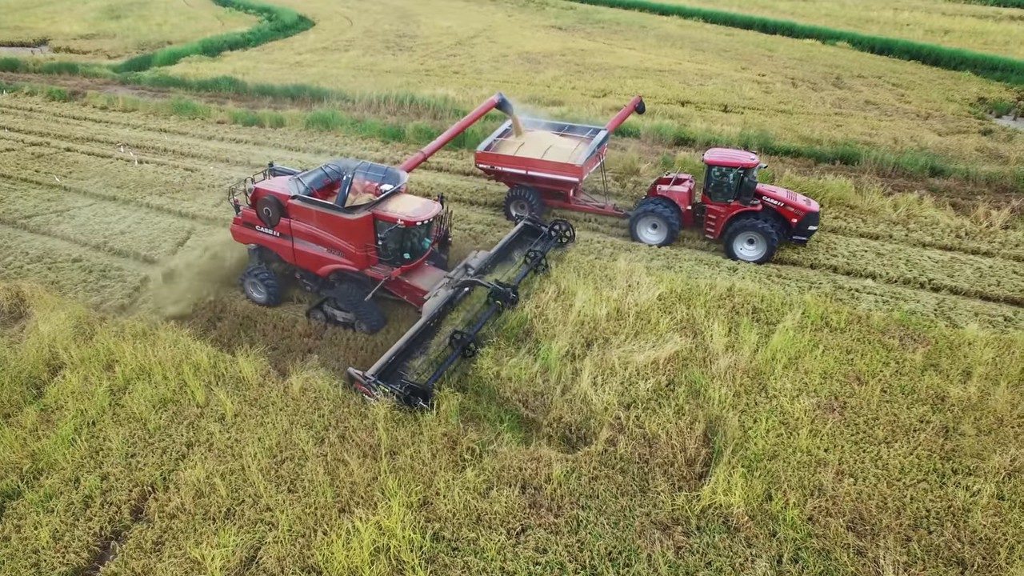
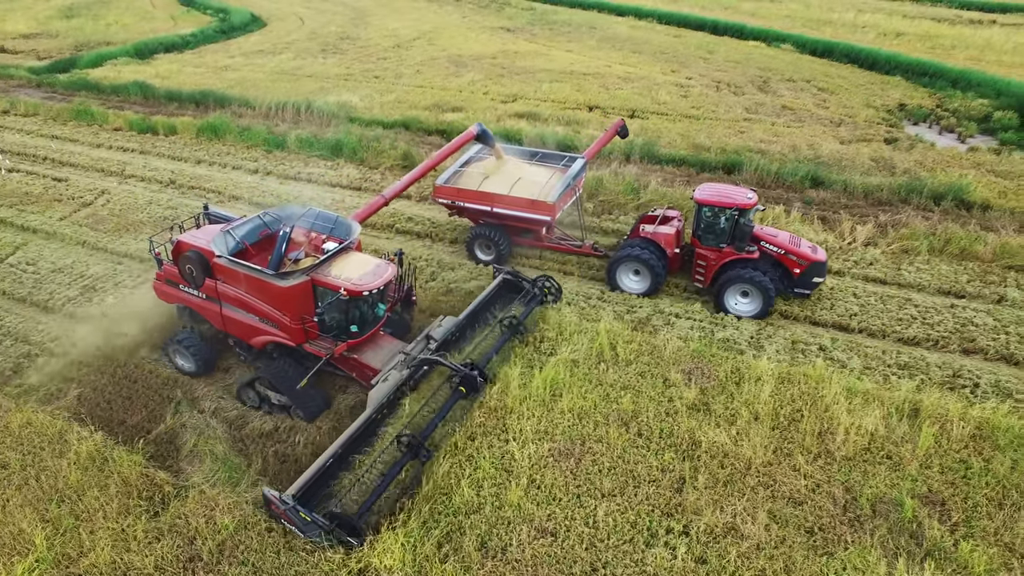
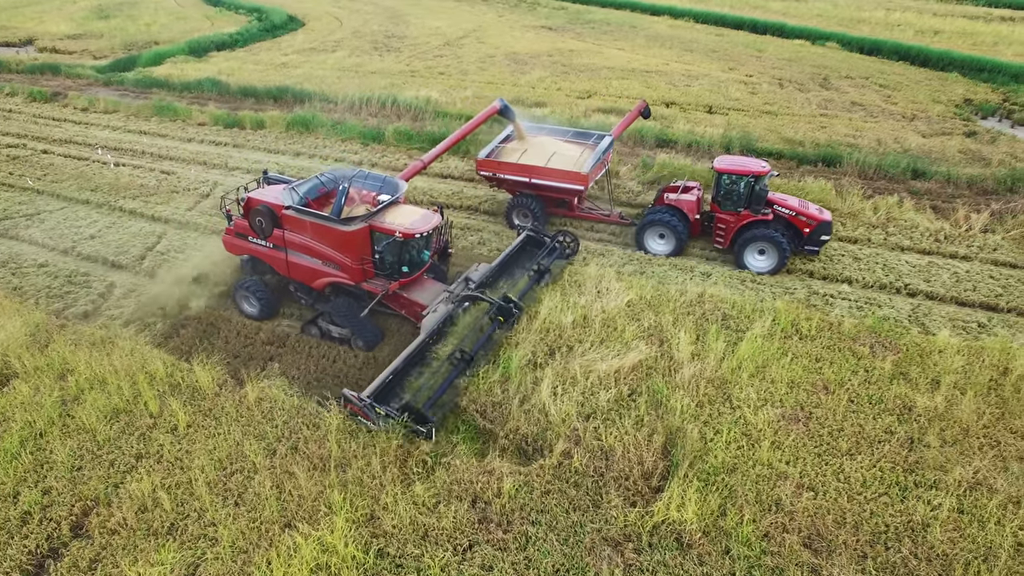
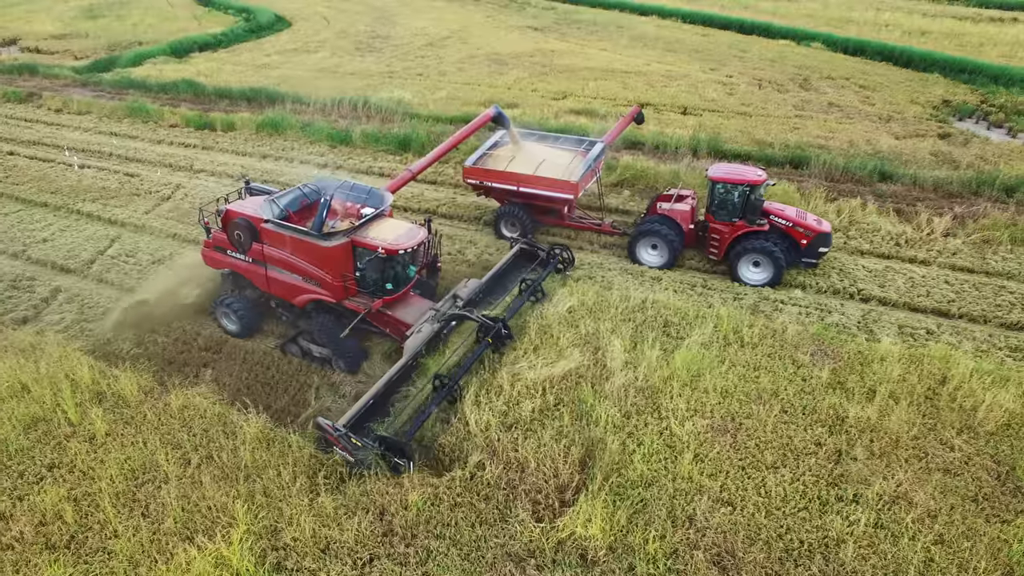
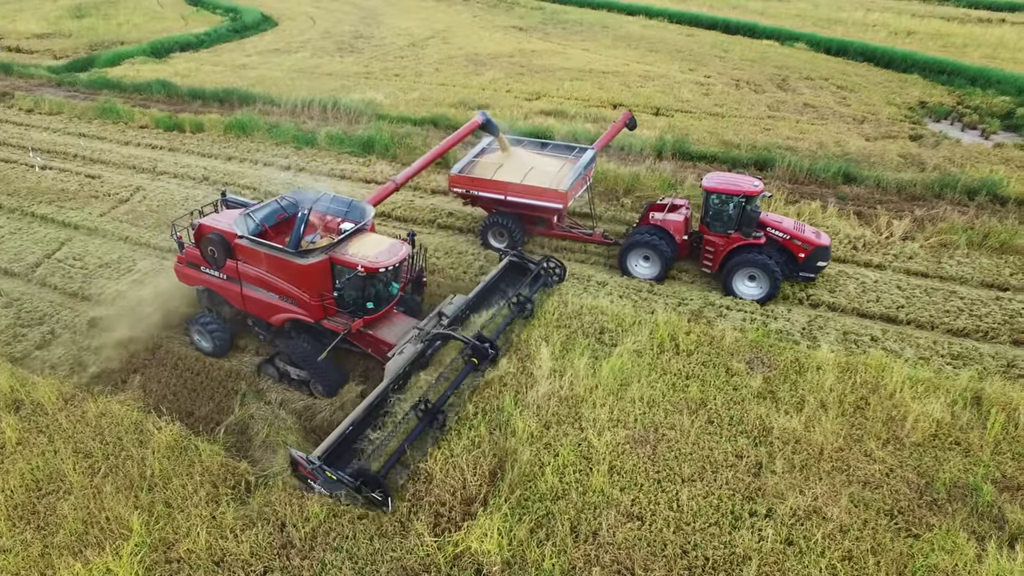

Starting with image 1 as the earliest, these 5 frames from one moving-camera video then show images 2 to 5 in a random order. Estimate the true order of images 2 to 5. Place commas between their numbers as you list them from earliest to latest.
3, 4, 5, 2
